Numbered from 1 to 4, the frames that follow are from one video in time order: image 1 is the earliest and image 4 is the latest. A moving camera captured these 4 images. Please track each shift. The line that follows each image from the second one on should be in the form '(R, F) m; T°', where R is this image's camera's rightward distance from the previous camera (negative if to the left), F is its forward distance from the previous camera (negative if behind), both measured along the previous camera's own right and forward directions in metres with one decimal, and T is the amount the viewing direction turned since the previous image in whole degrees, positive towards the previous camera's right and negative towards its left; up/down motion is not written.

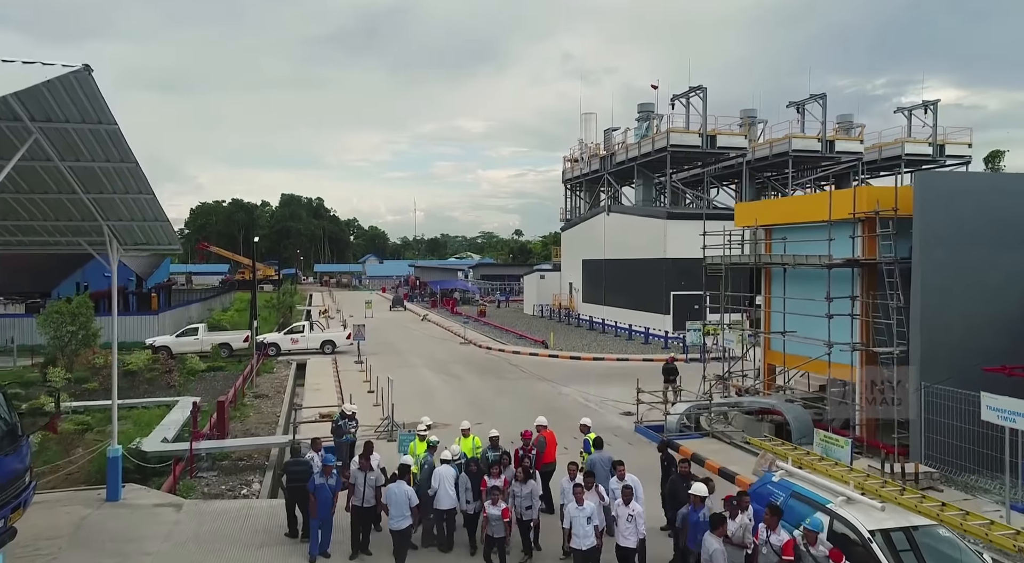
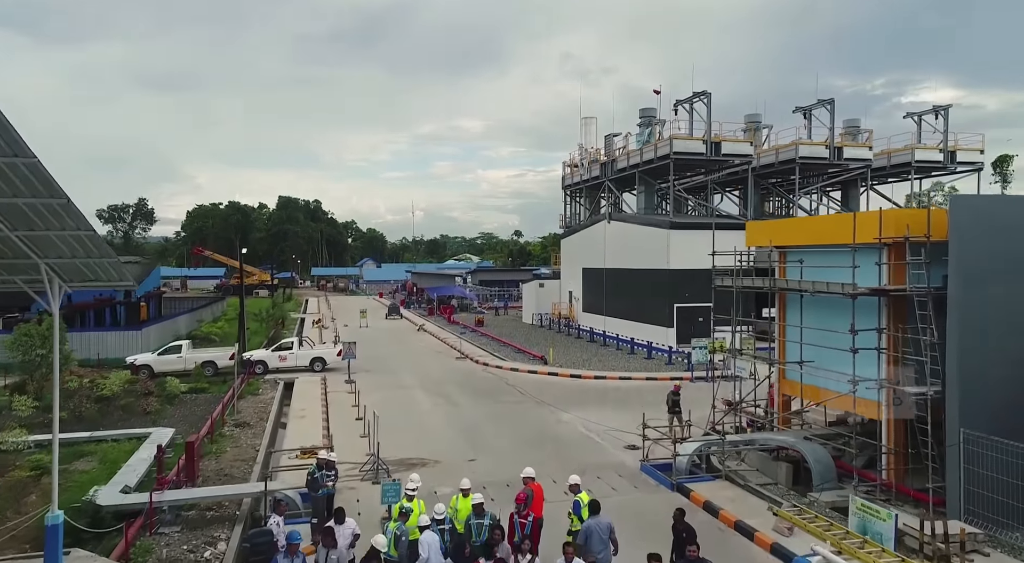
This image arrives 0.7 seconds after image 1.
(+0.1, +1.0) m; 0°
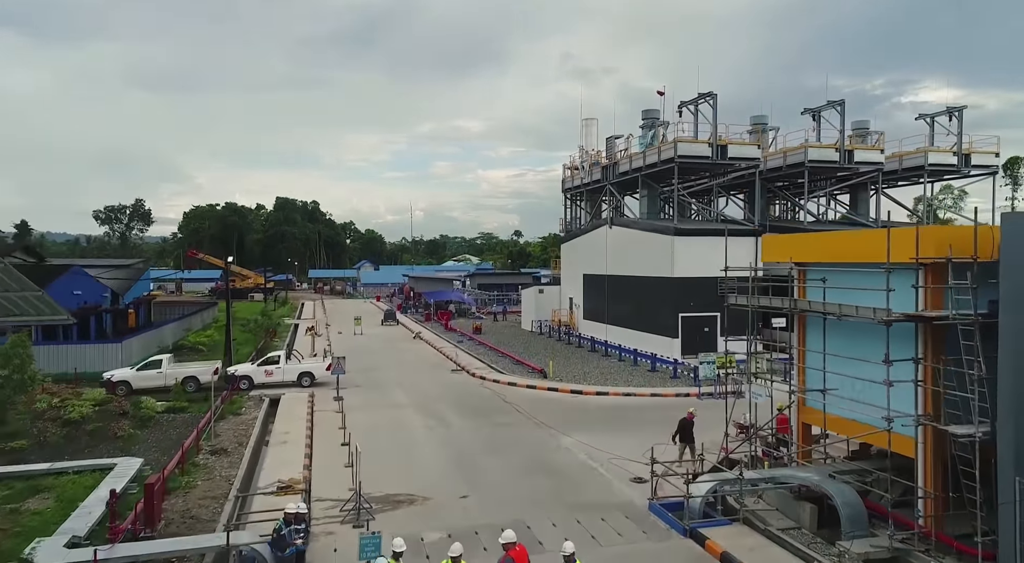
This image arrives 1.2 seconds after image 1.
(+0.1, +1.1) m; 0°
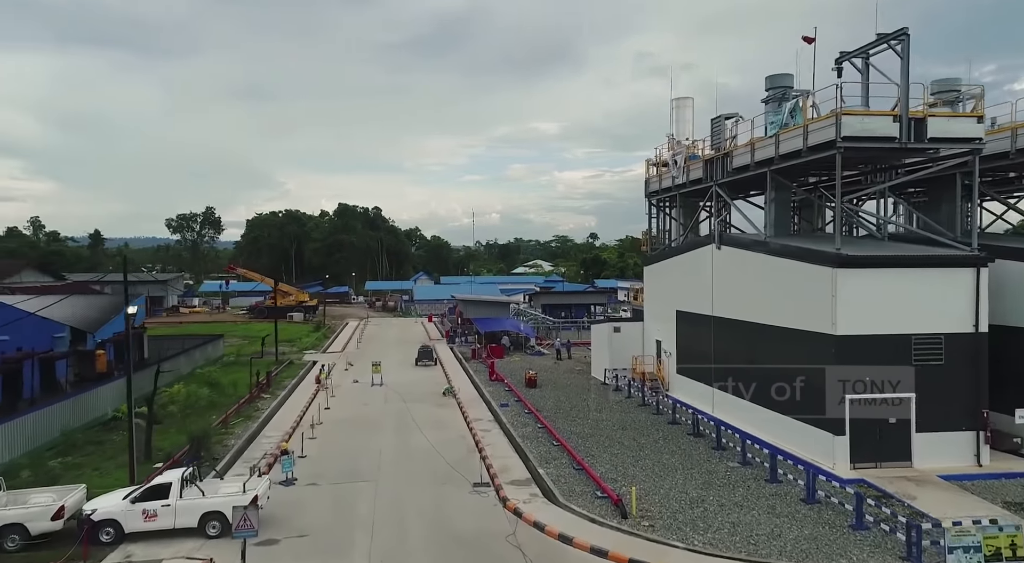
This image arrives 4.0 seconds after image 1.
(+0.5, +9.8) m; -7°
